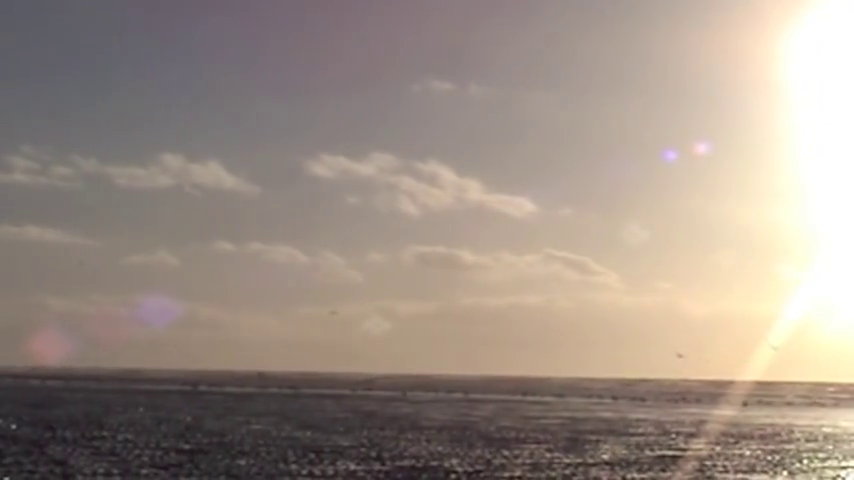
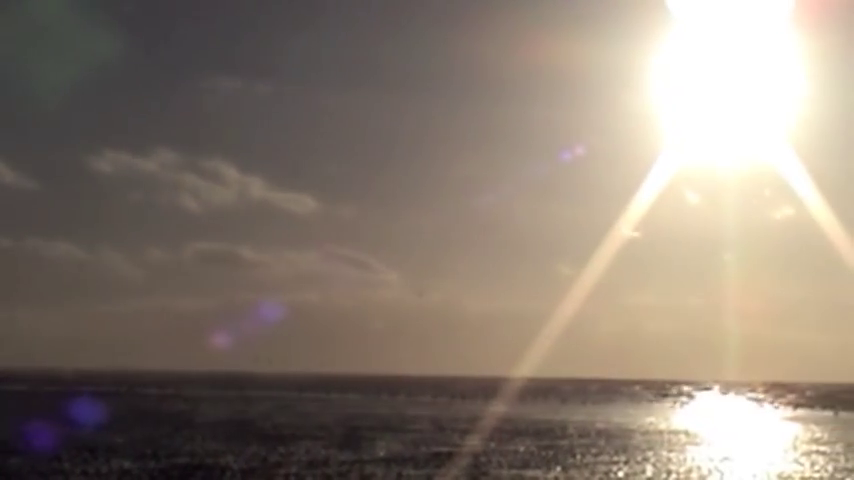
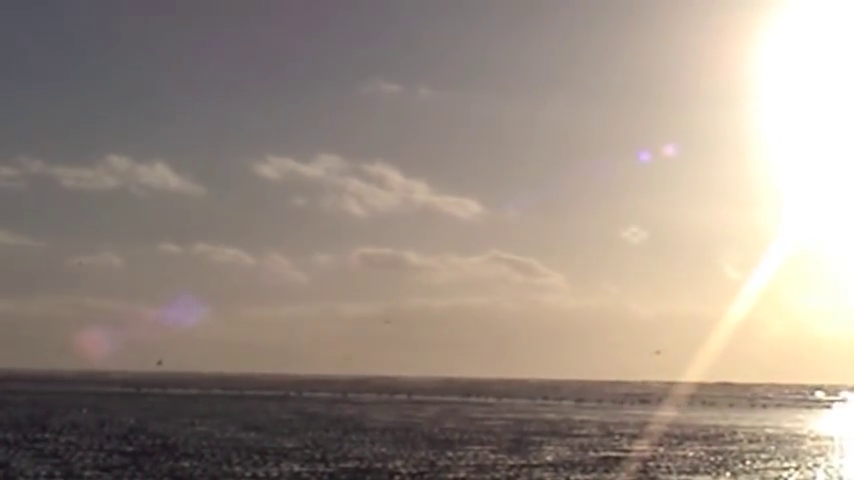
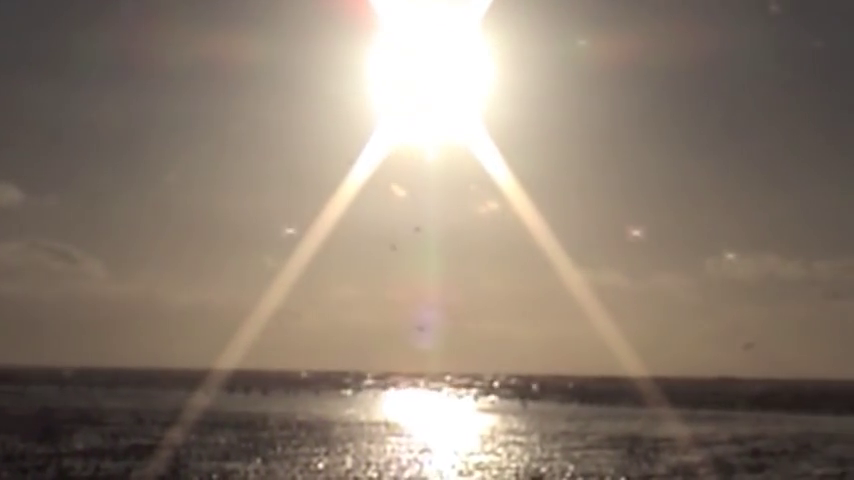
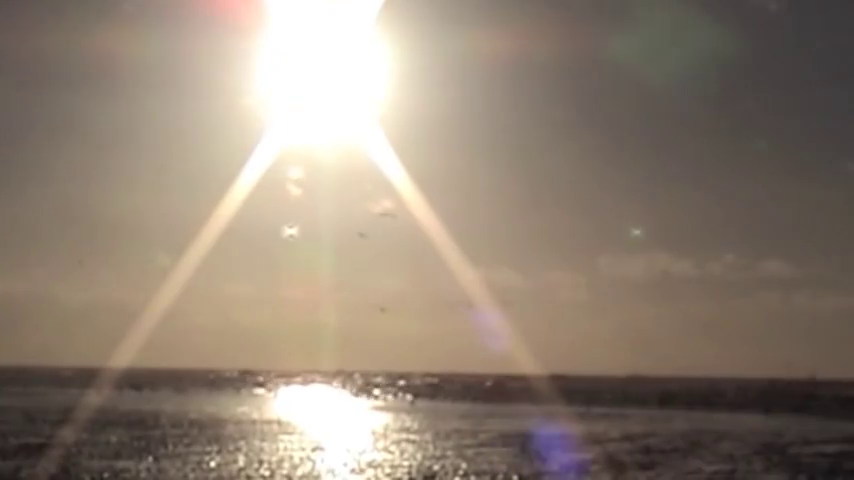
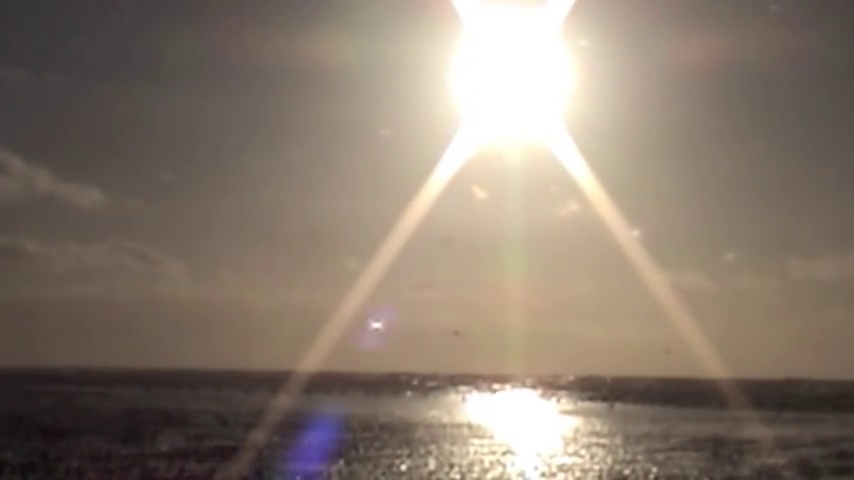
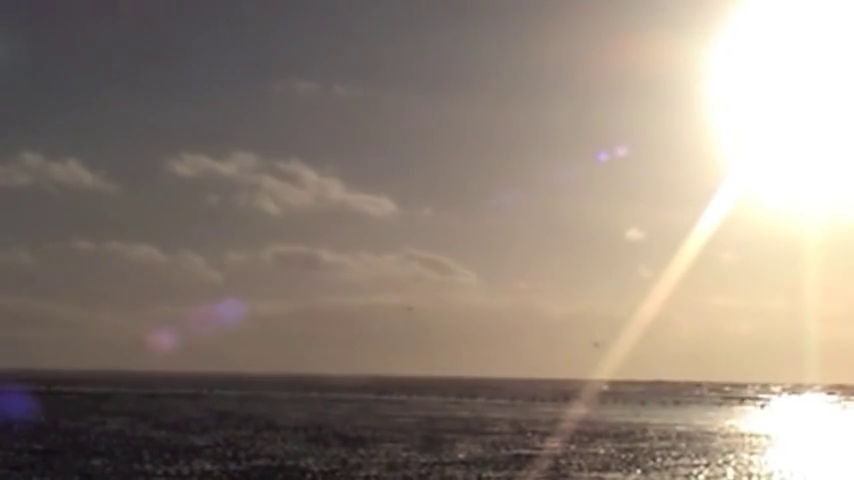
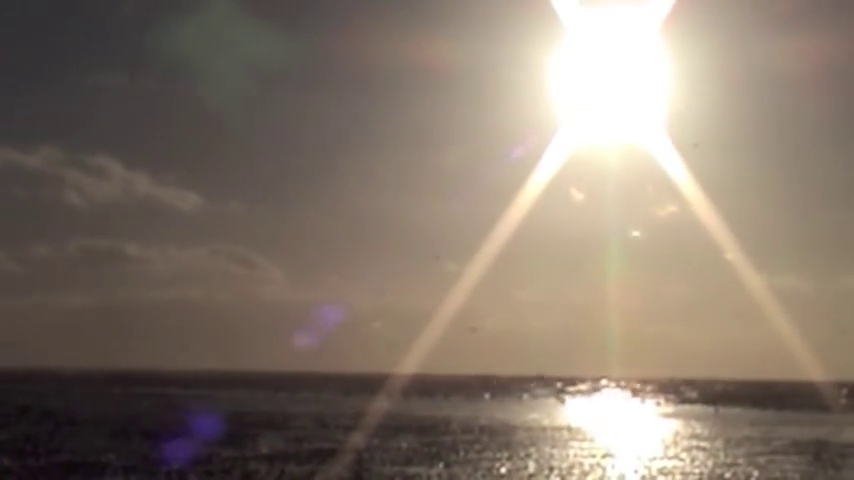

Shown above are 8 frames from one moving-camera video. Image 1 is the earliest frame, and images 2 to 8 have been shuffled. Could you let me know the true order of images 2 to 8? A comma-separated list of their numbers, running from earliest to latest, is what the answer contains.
3, 7, 2, 8, 6, 4, 5
